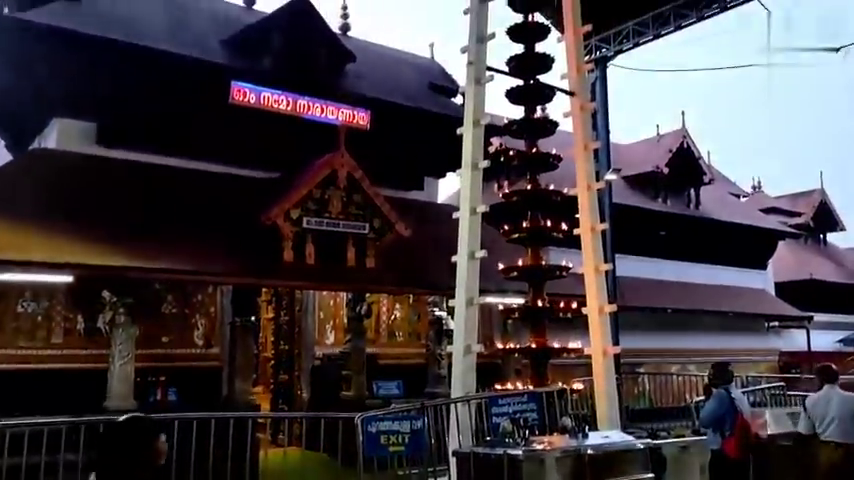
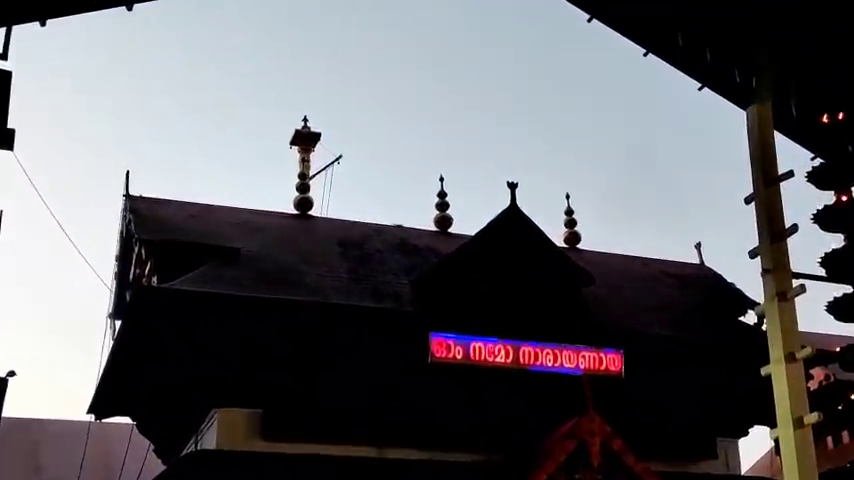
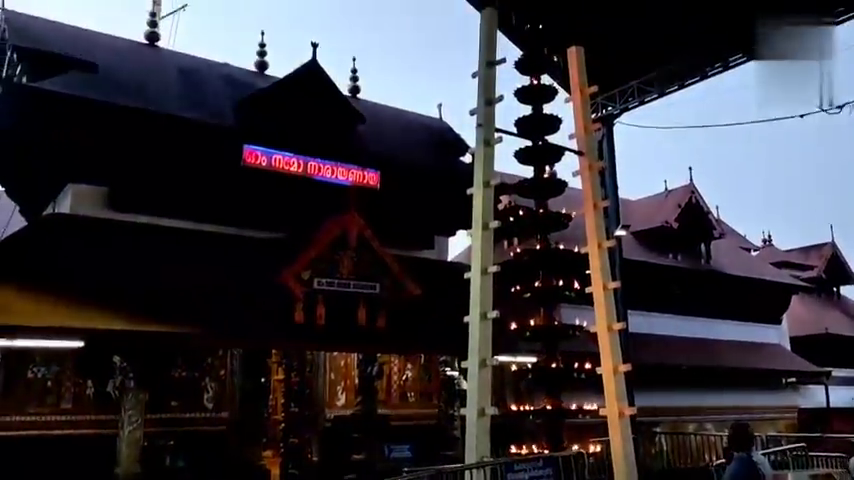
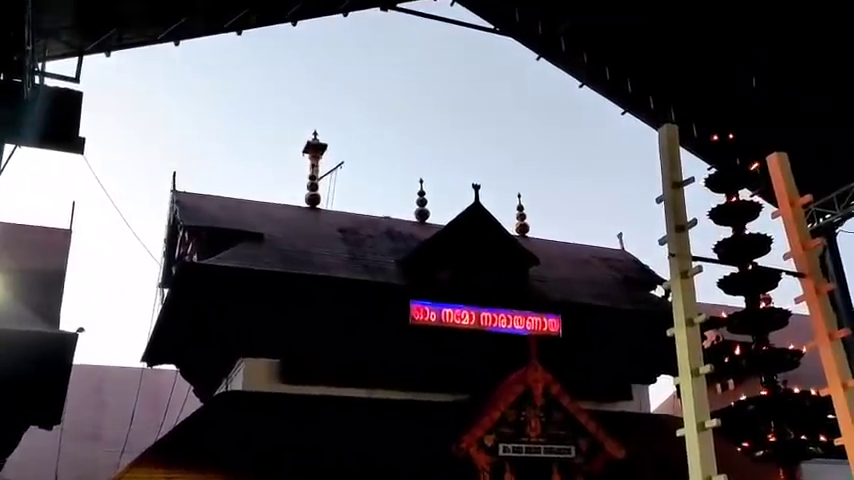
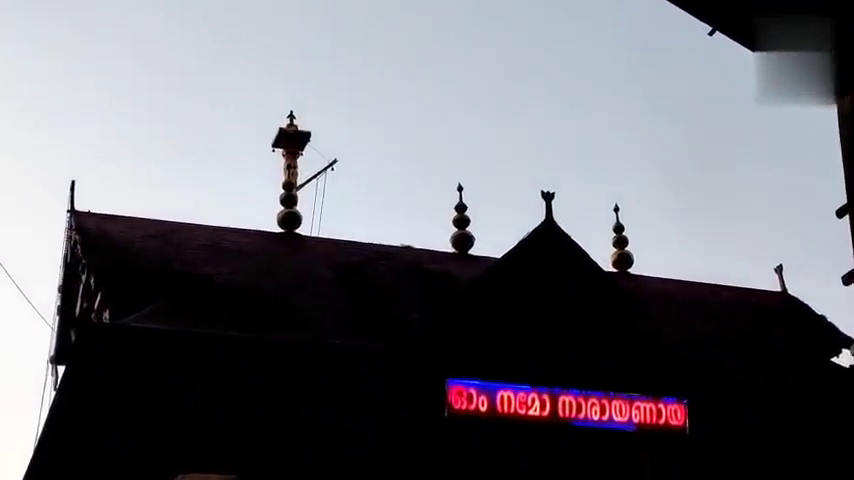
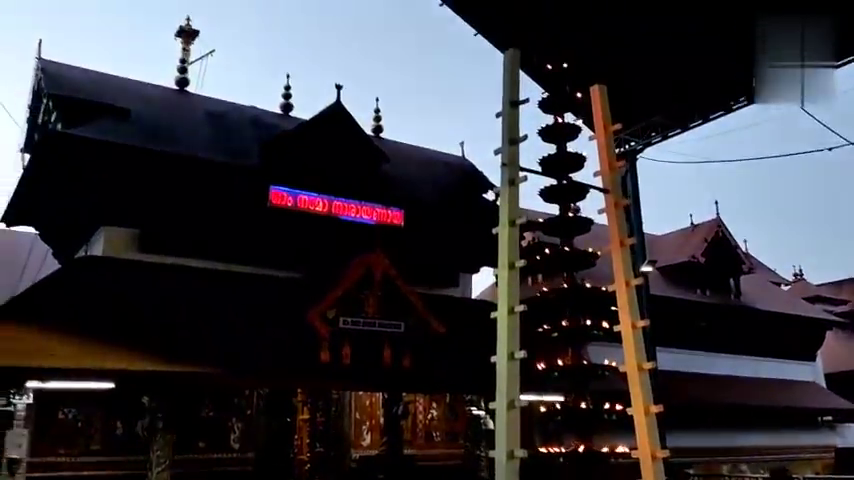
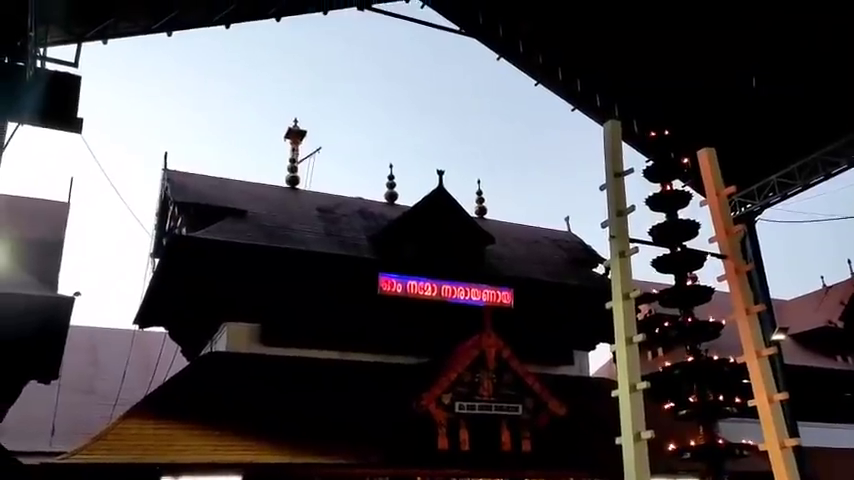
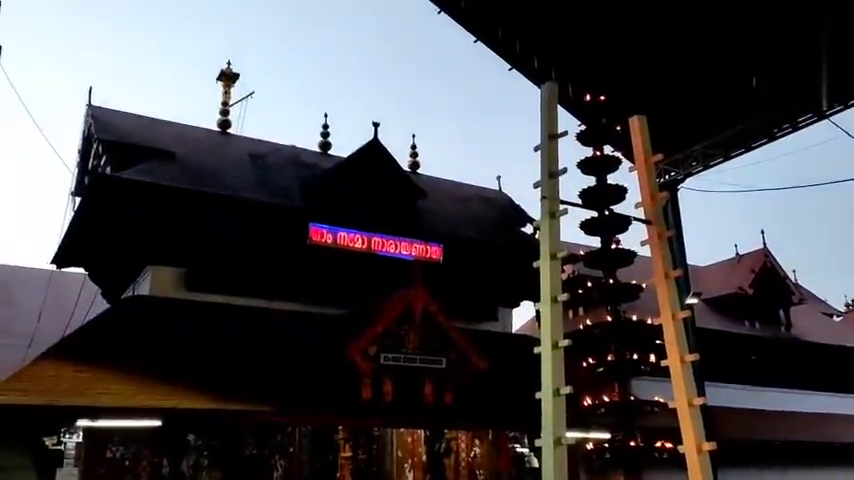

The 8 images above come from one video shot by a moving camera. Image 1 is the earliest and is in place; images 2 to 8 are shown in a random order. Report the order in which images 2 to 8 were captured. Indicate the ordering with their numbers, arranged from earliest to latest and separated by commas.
3, 6, 8, 7, 4, 2, 5
